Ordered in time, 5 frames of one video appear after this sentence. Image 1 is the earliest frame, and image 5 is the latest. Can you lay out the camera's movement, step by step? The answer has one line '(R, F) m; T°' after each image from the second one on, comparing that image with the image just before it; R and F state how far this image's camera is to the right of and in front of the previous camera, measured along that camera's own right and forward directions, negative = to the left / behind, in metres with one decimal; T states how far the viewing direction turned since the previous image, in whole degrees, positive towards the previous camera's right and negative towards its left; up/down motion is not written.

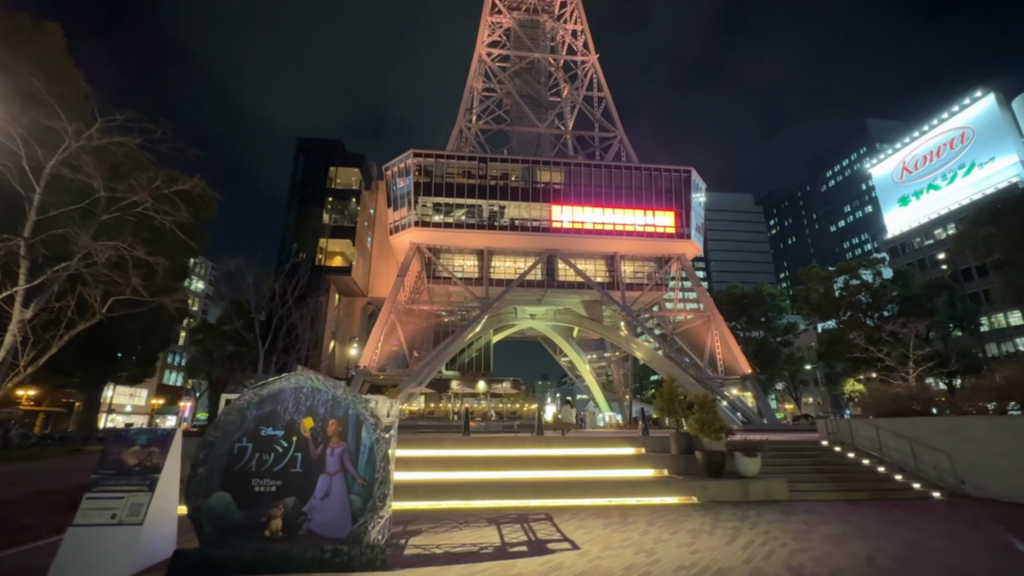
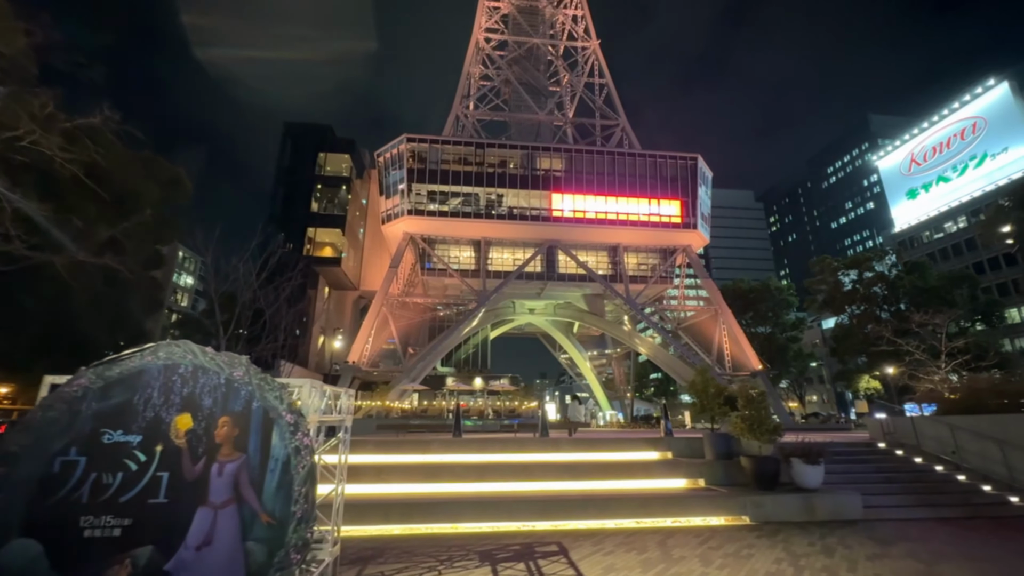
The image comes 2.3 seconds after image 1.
(0.0, +2.1) m; 0°
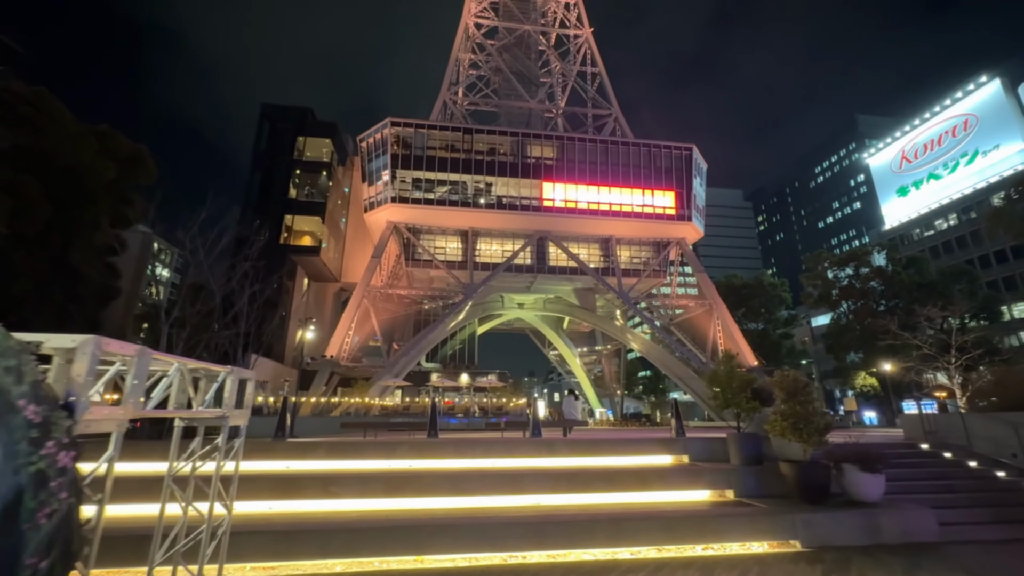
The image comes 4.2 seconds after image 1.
(0.0, +1.7) m; +1°
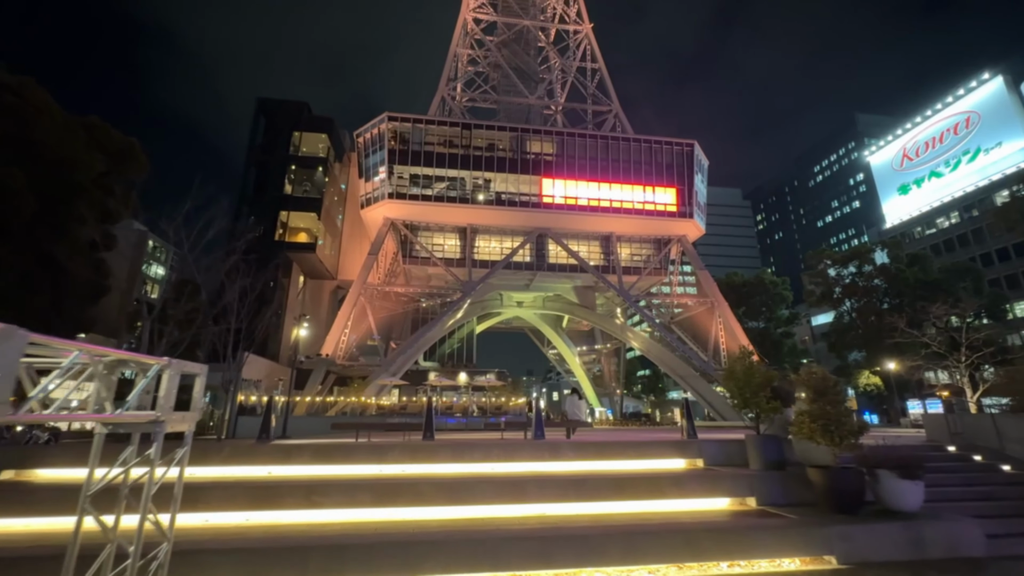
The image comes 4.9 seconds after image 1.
(-0.1, +0.6) m; 0°
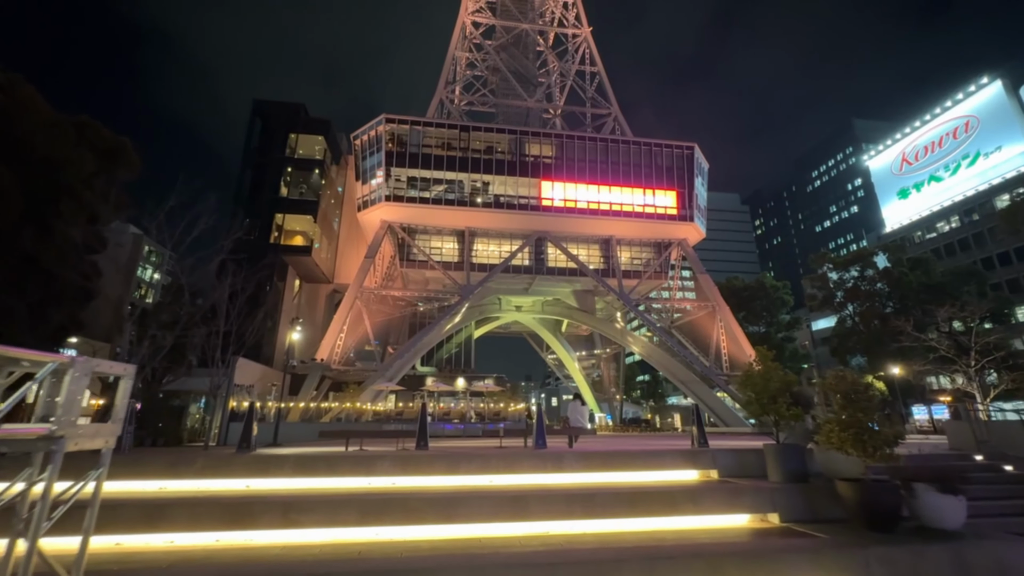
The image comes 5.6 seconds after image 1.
(0.0, +0.5) m; 0°
